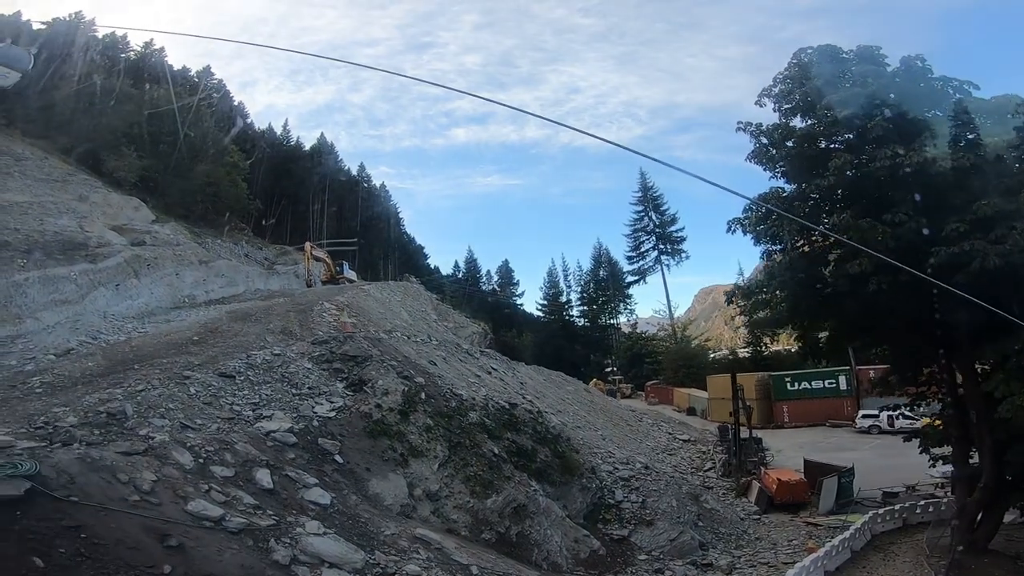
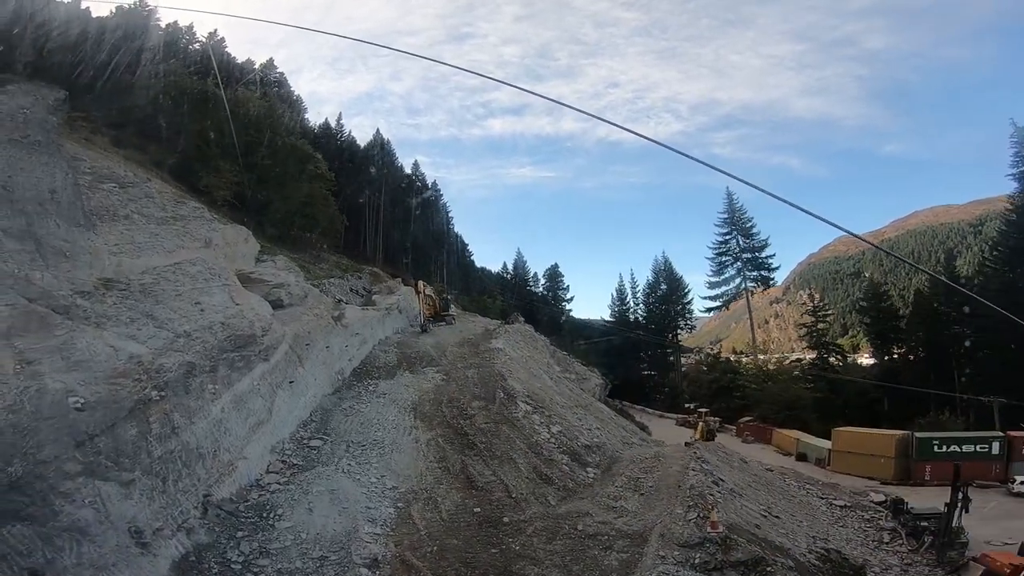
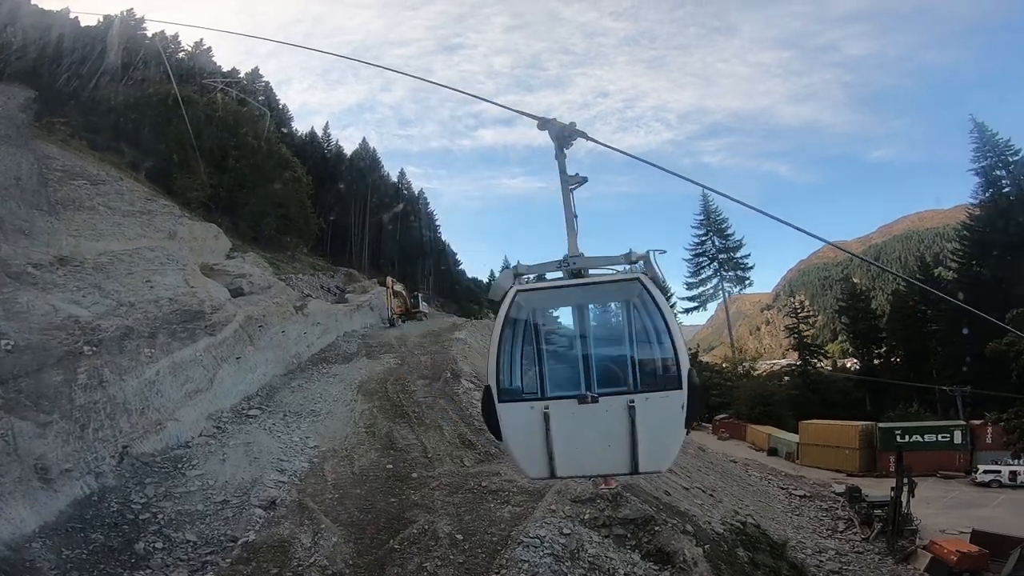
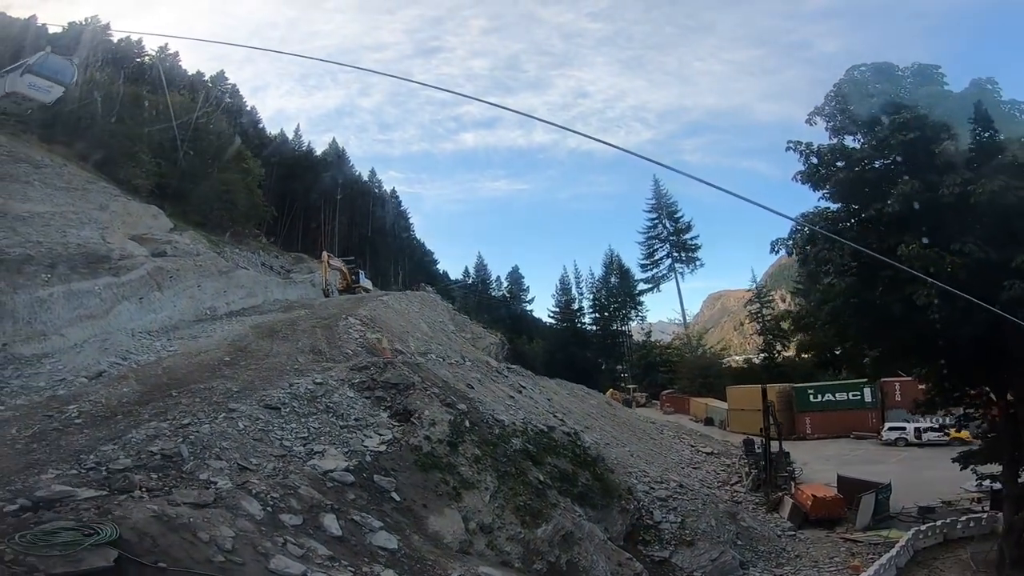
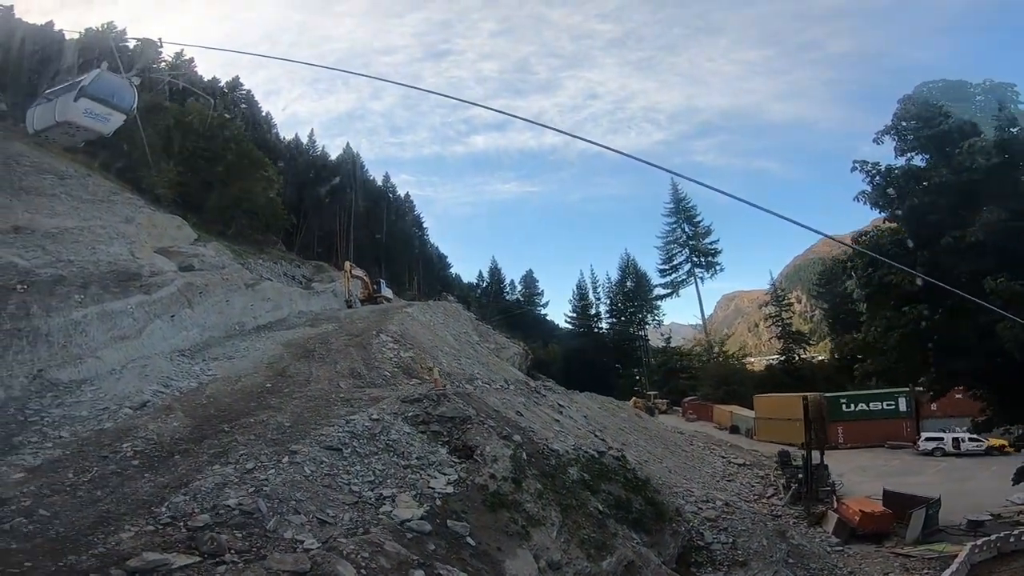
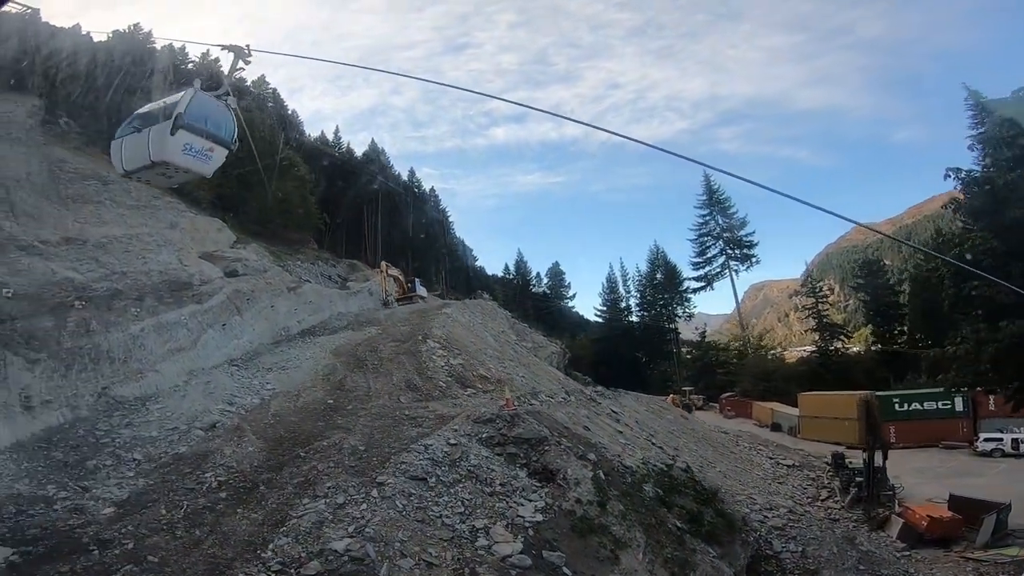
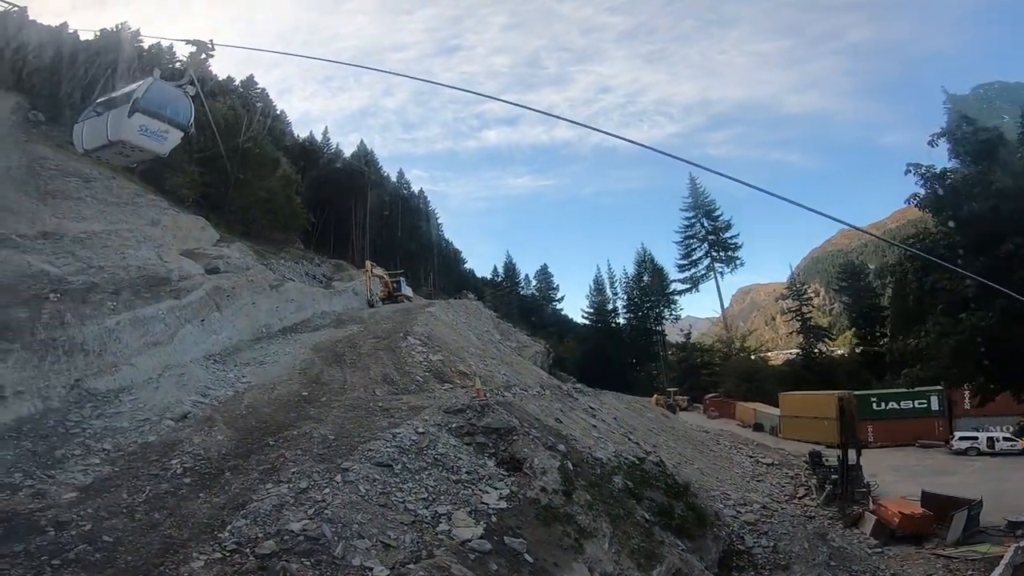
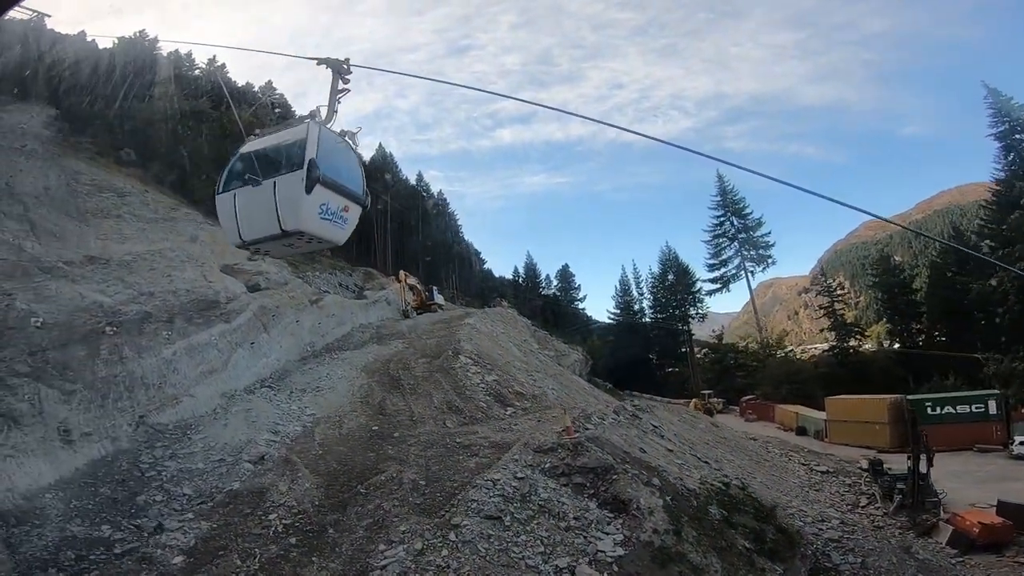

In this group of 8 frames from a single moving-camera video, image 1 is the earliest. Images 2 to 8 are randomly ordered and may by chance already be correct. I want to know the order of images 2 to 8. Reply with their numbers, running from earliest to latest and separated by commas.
4, 5, 7, 6, 8, 3, 2
